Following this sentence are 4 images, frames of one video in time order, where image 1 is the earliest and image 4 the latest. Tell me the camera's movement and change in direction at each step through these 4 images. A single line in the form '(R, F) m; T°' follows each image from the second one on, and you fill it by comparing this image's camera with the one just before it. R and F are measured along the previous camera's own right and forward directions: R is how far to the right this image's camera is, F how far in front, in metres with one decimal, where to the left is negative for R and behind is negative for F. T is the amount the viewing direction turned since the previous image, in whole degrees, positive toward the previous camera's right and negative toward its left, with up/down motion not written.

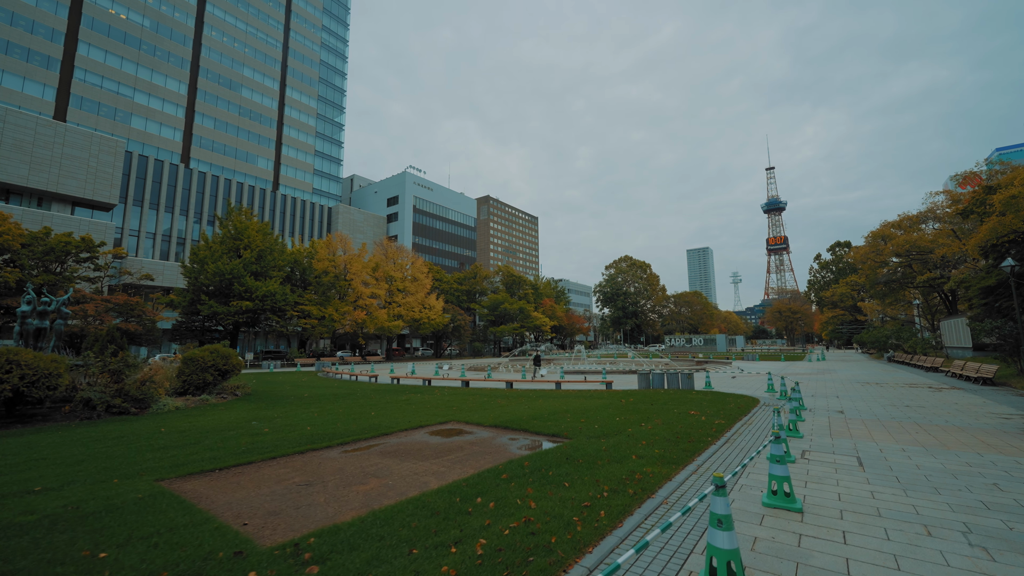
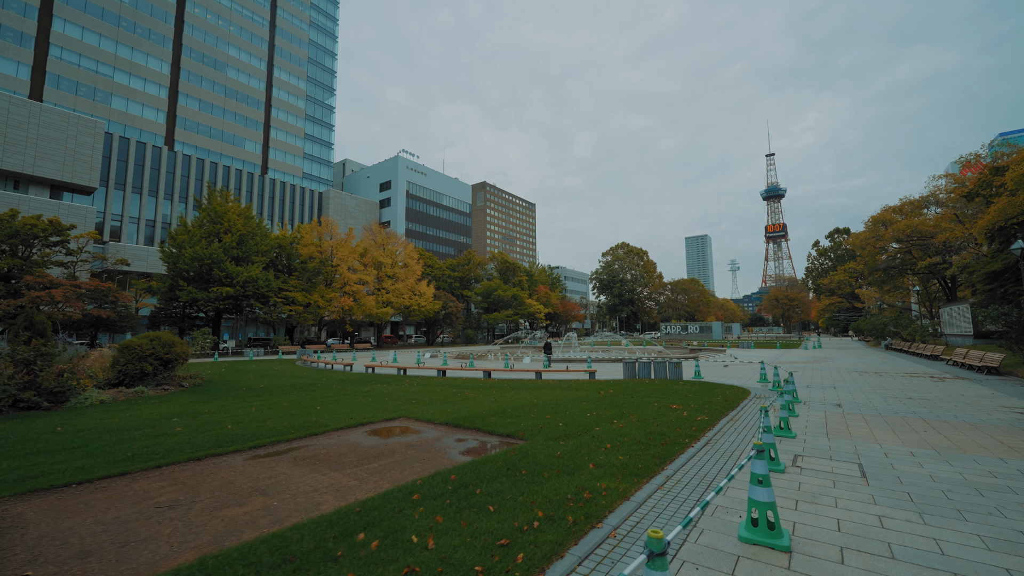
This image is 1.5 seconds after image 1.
(+0.8, +1.1) m; 0°
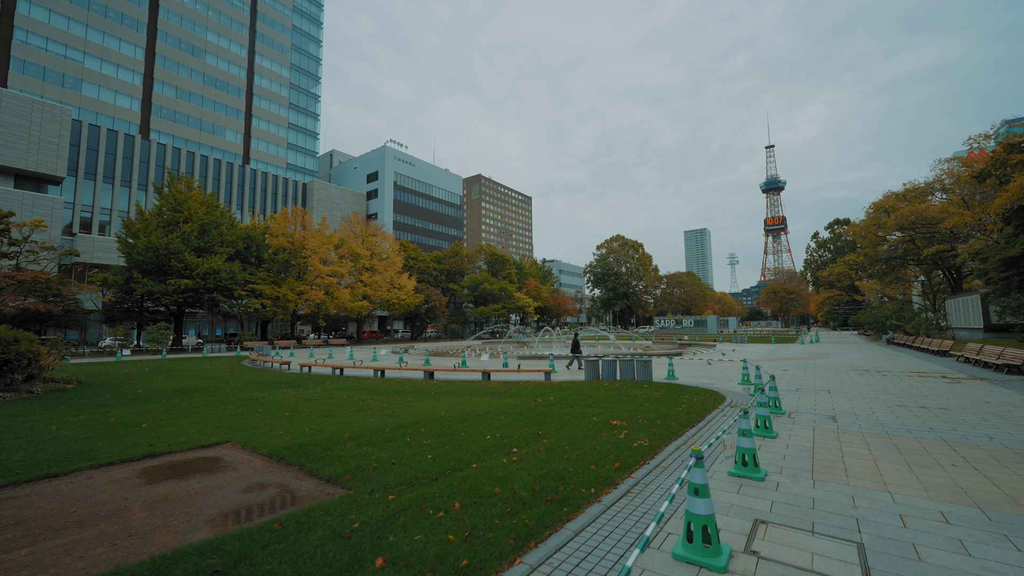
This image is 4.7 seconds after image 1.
(+1.8, +2.3) m; 0°
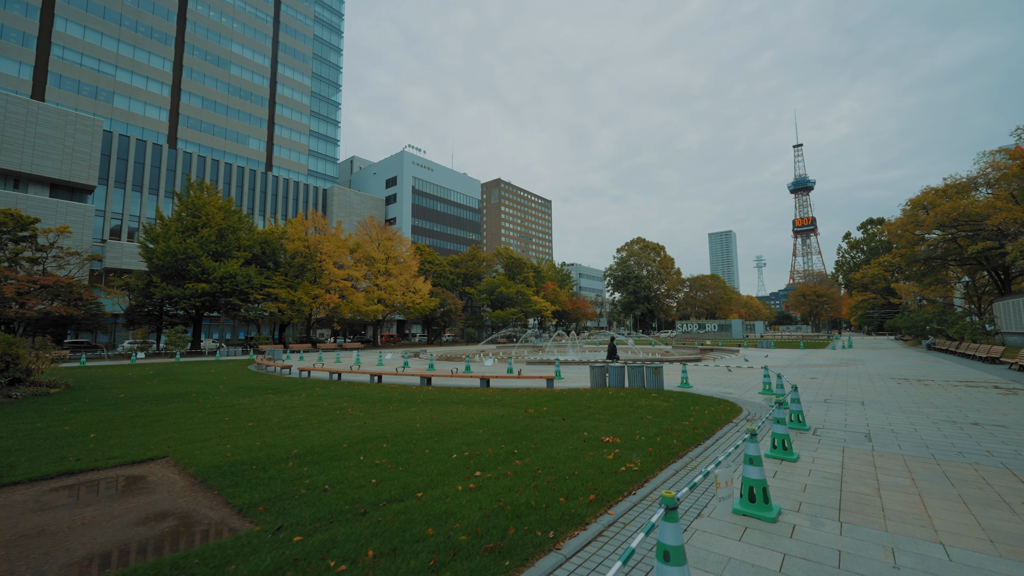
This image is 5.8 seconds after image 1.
(+0.6, +0.8) m; -3°
